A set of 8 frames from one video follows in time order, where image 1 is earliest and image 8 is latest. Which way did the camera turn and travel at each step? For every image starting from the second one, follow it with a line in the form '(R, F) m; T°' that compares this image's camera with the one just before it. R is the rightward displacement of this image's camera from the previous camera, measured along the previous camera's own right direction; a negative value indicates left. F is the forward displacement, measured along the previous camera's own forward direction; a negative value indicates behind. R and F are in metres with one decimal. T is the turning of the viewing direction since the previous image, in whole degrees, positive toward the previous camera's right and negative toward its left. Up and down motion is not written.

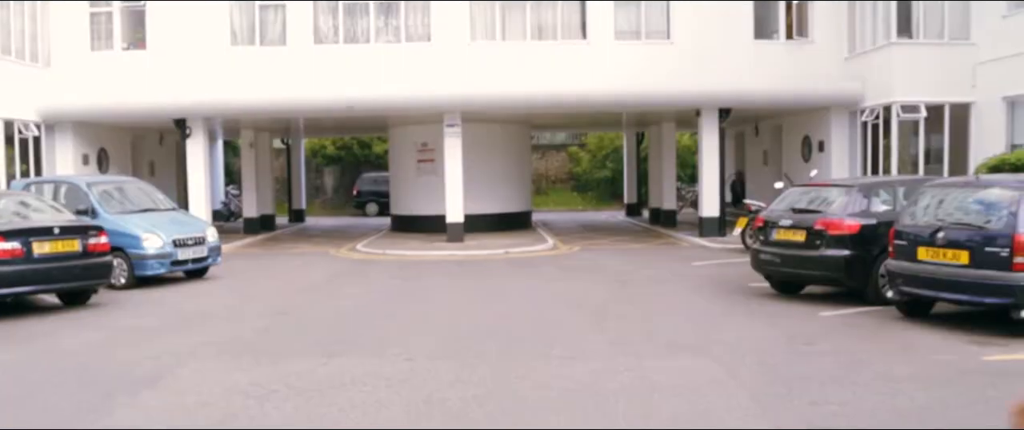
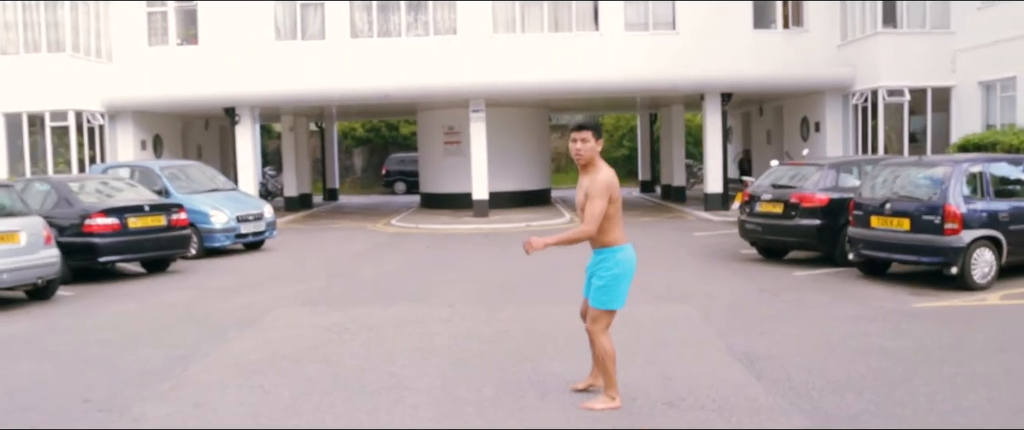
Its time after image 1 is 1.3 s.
(0.0, -1.9) m; -1°
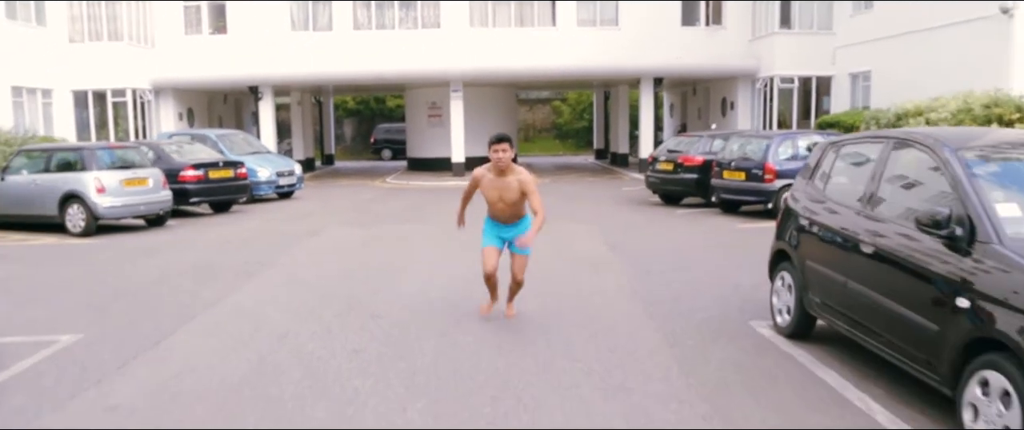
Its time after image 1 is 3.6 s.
(+0.1, -5.1) m; +1°
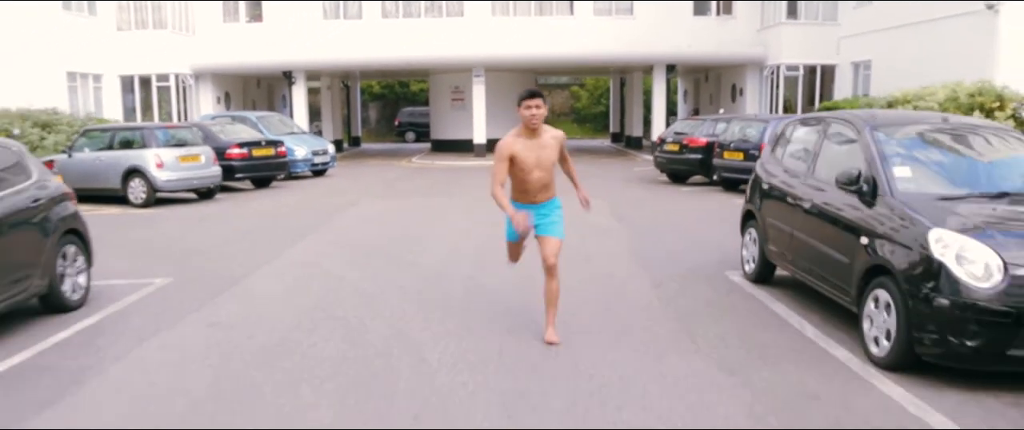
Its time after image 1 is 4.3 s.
(0.0, -1.5) m; -1°
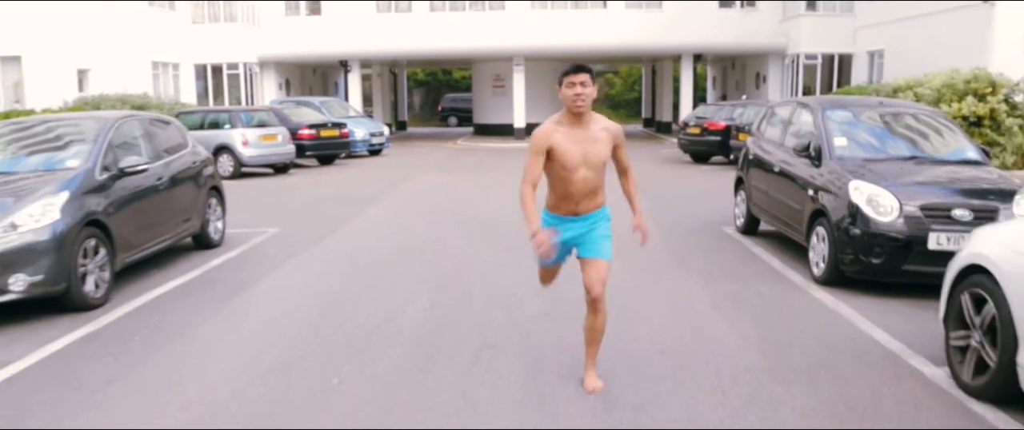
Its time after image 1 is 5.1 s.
(0.0, -2.3) m; -2°
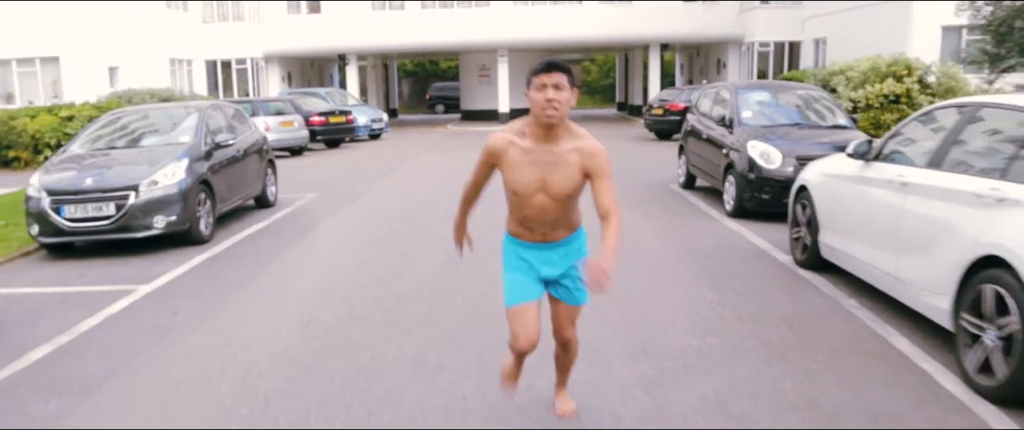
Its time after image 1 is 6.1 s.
(-0.1, -2.9) m; +1°
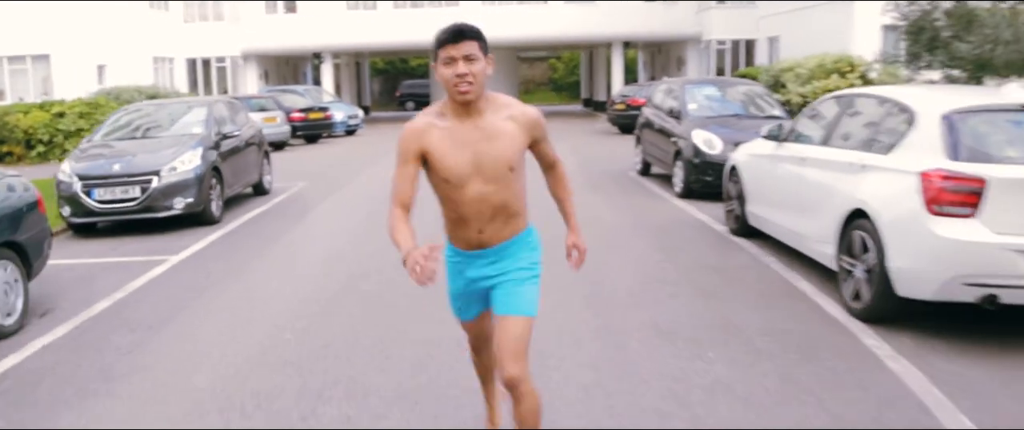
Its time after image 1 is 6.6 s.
(-0.1, -1.4) m; +2°
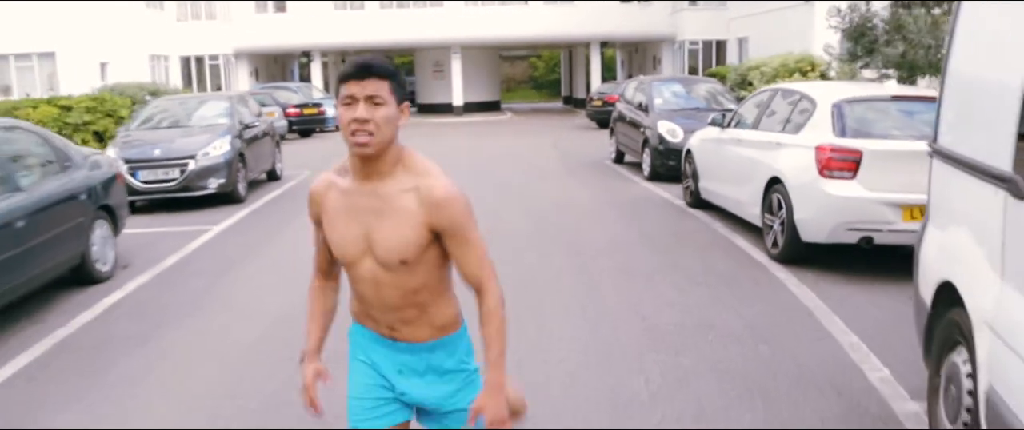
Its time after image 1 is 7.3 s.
(-0.1, -1.7) m; +1°
